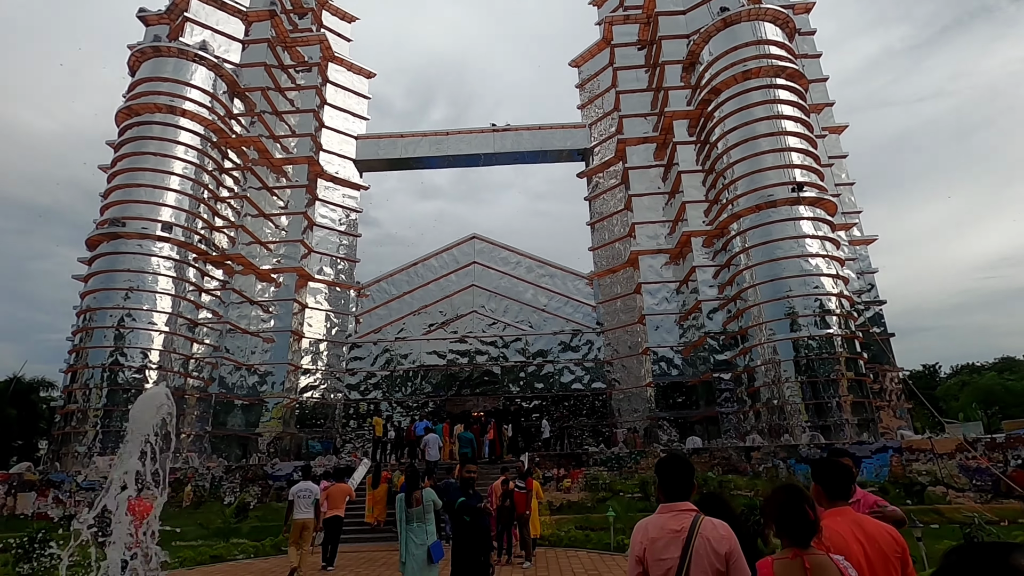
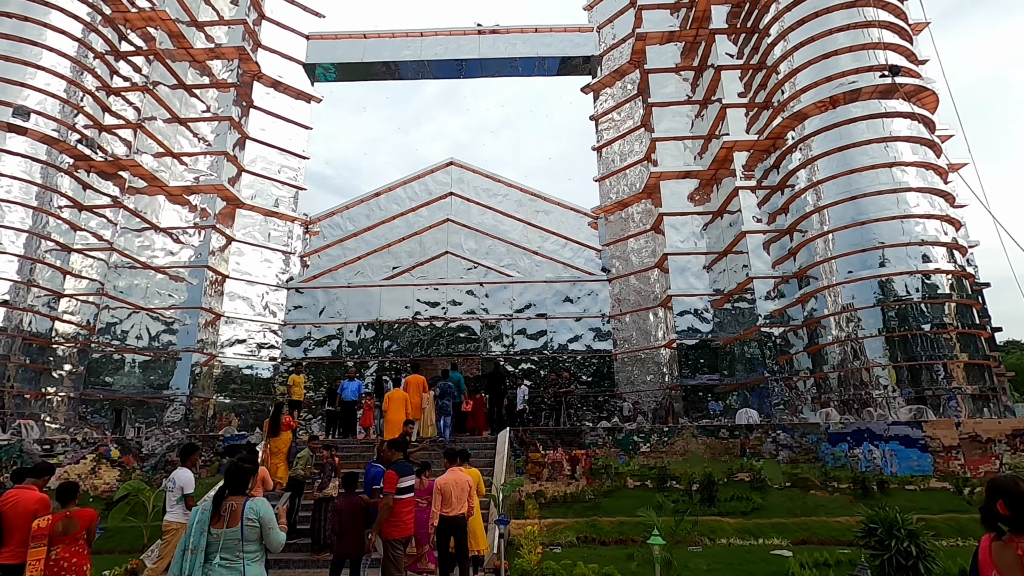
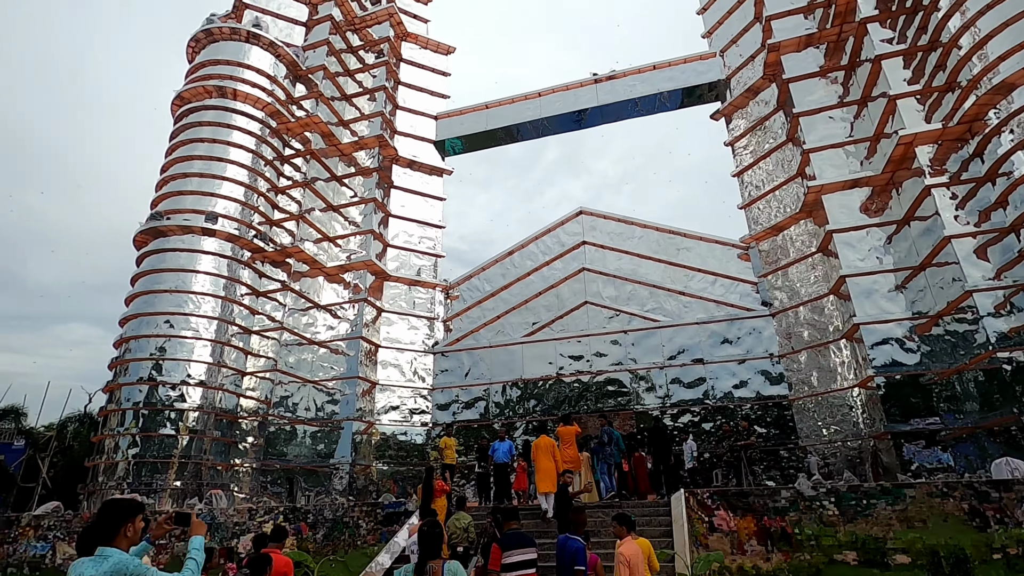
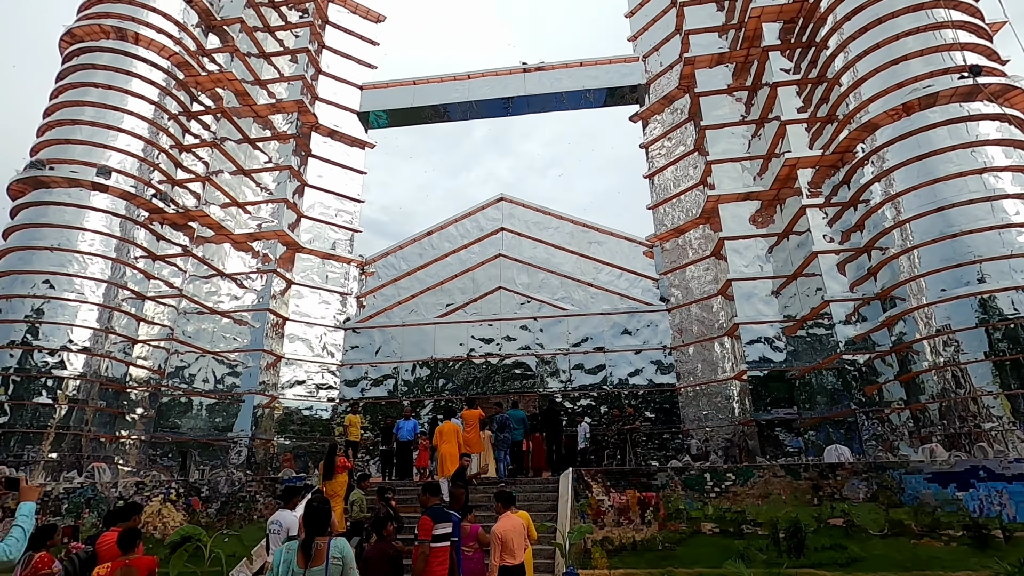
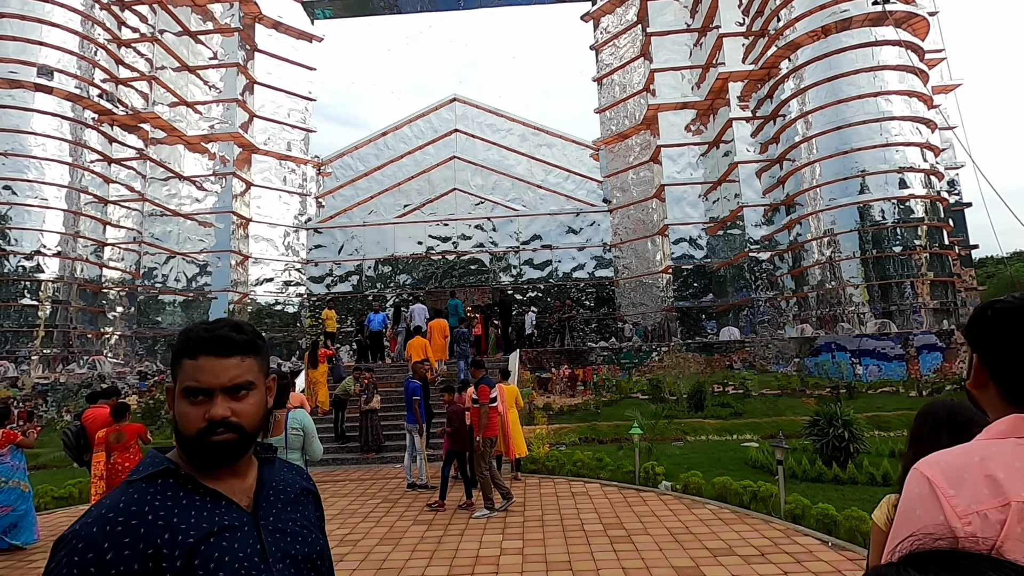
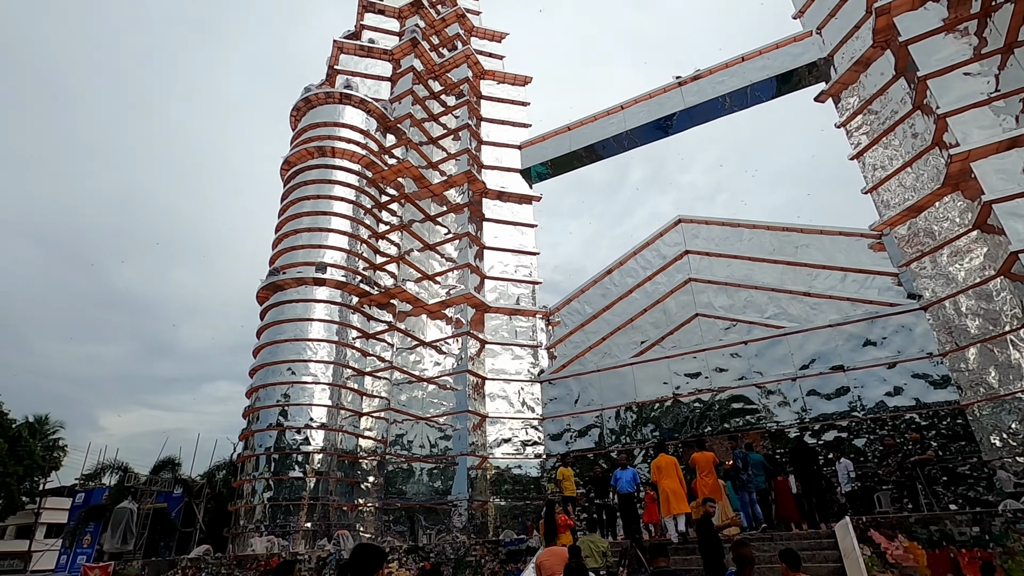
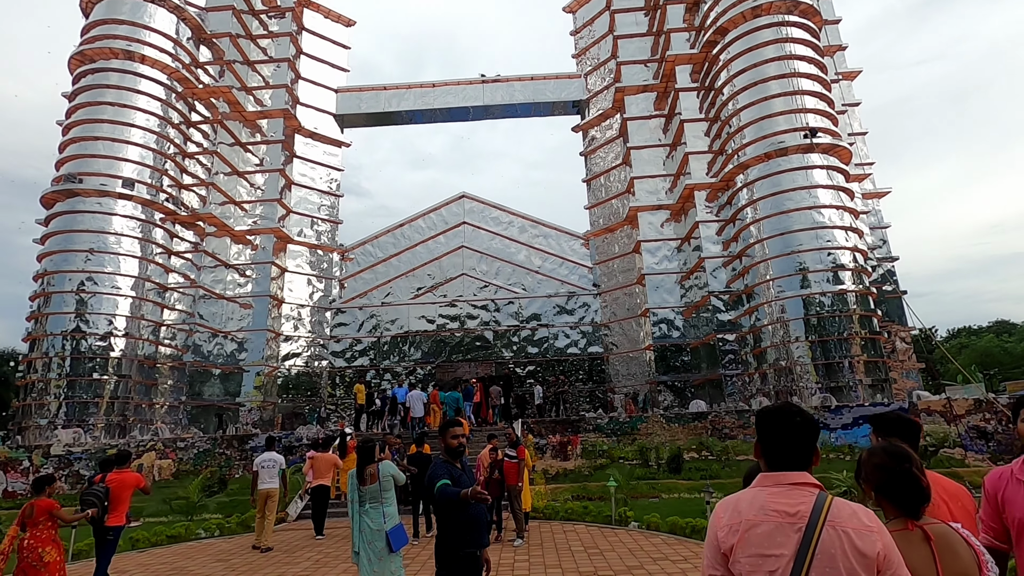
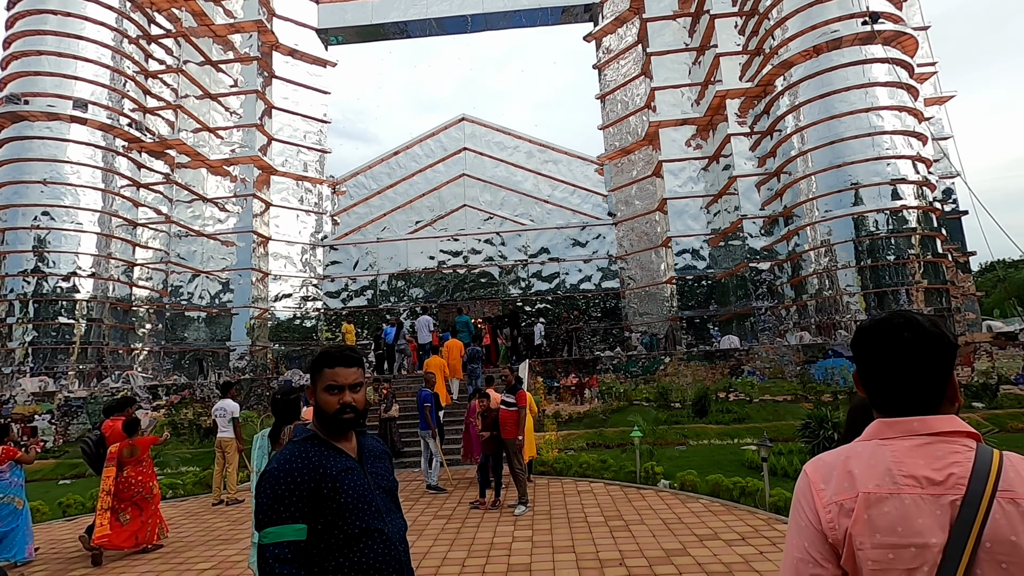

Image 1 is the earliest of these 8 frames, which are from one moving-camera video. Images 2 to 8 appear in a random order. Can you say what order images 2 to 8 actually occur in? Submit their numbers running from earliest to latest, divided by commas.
7, 8, 5, 2, 4, 3, 6
